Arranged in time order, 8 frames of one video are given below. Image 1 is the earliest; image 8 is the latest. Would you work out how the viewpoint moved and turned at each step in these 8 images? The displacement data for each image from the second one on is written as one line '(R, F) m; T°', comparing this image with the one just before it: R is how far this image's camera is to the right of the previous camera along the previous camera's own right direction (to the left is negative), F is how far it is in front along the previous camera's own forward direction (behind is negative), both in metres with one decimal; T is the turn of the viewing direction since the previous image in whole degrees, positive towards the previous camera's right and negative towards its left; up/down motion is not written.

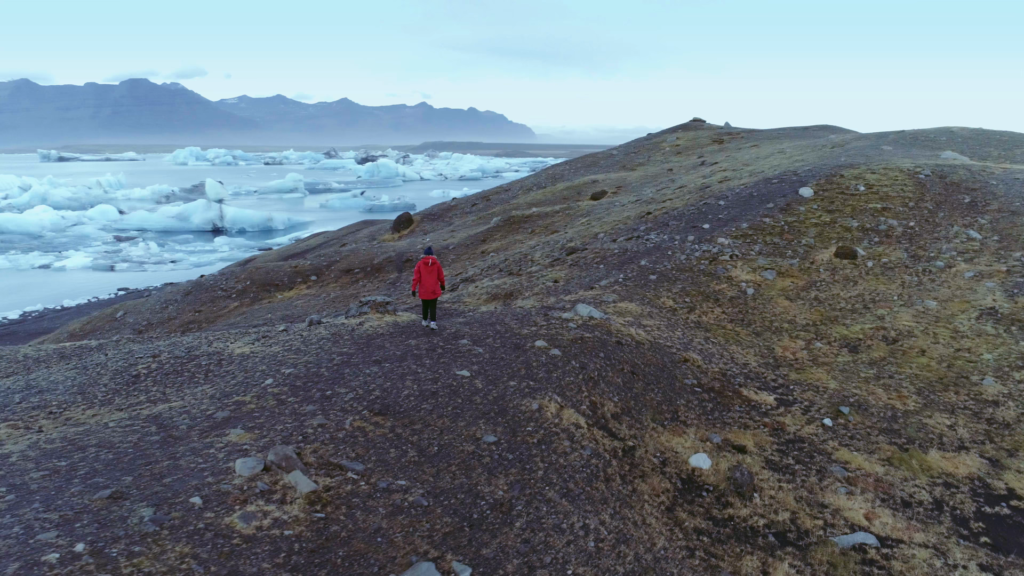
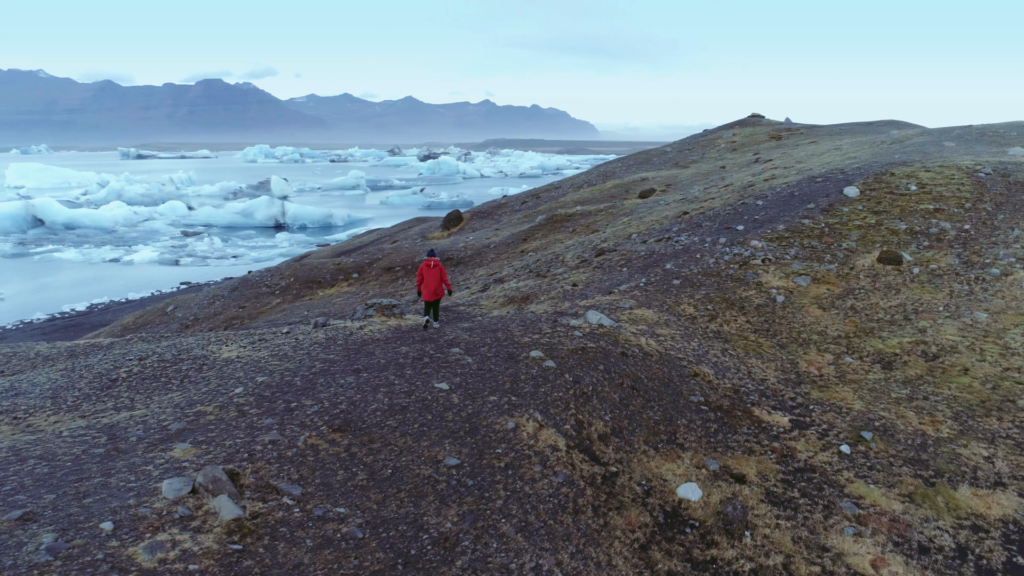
(+0.8, +0.7) m; -5°
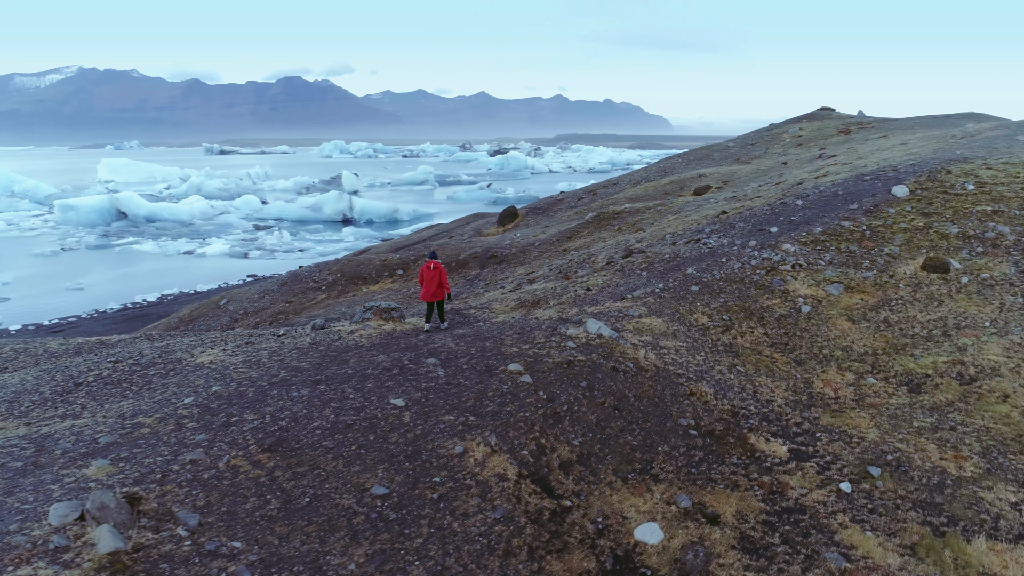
(+1.1, +0.7) m; -5°
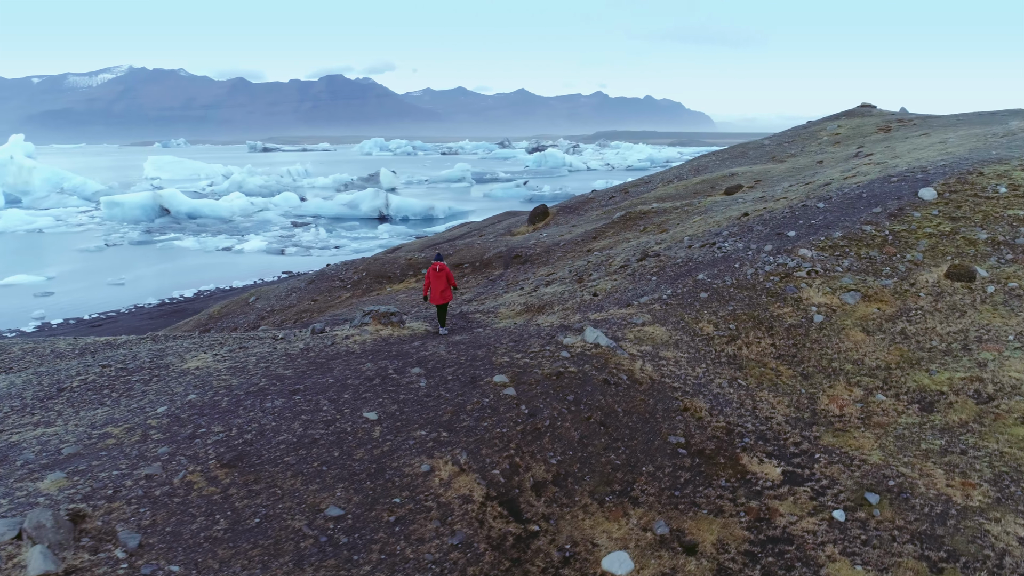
(+0.6, +0.3) m; -3°
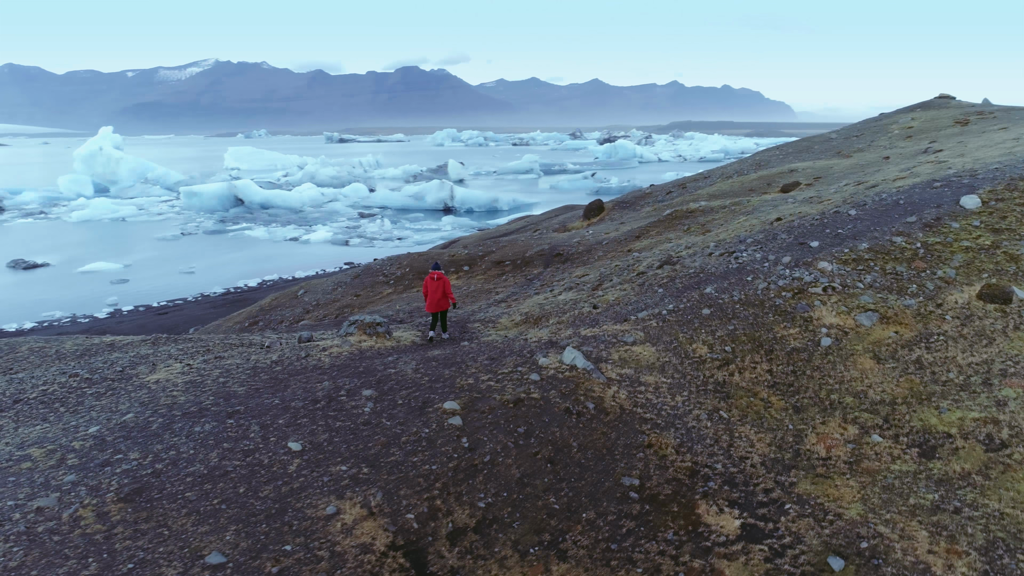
(+1.2, +0.6) m; -5°
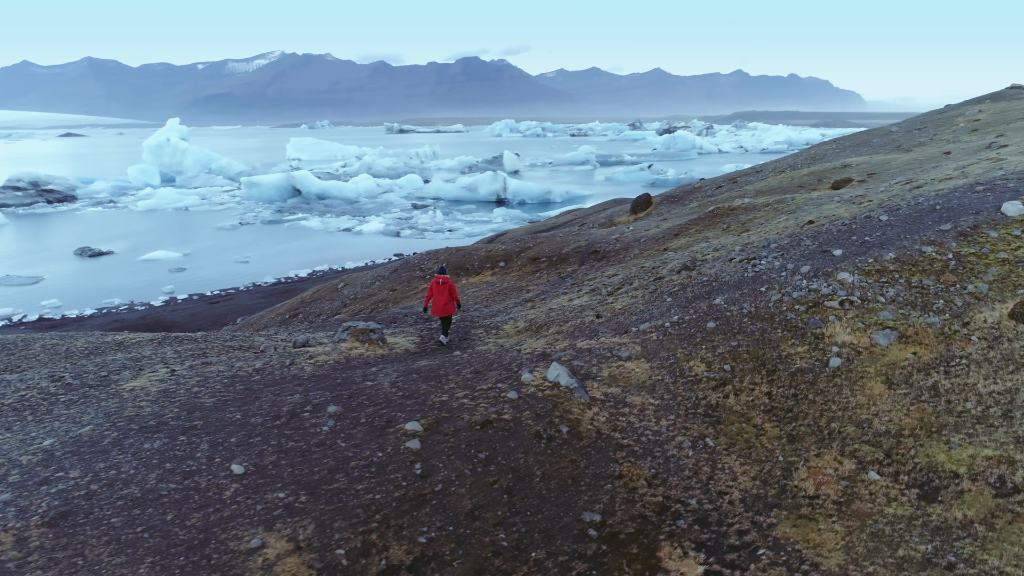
(+0.9, +0.5) m; -4°
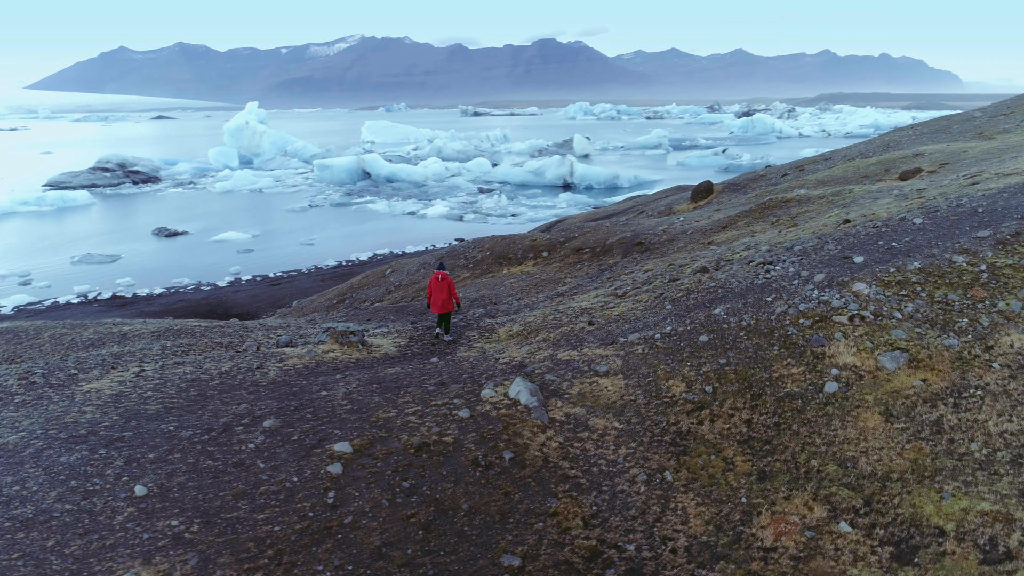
(+1.2, +0.7) m; -5°
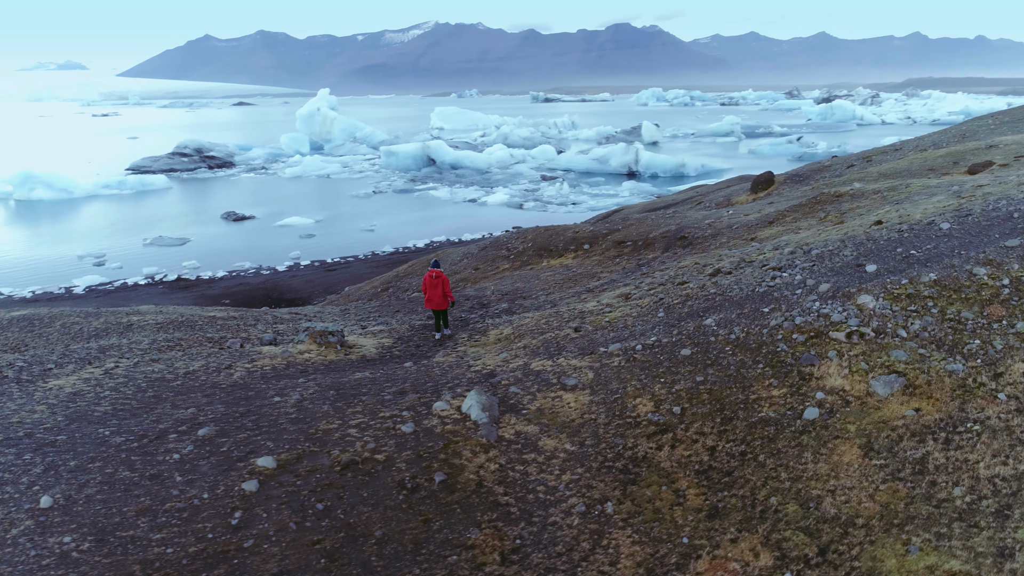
(+1.2, +0.6) m; -5°
